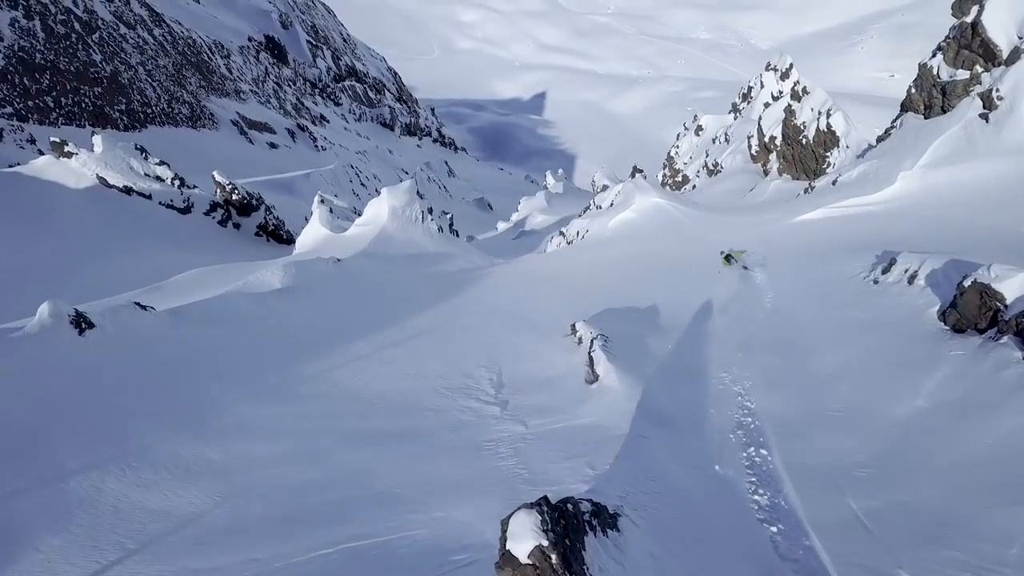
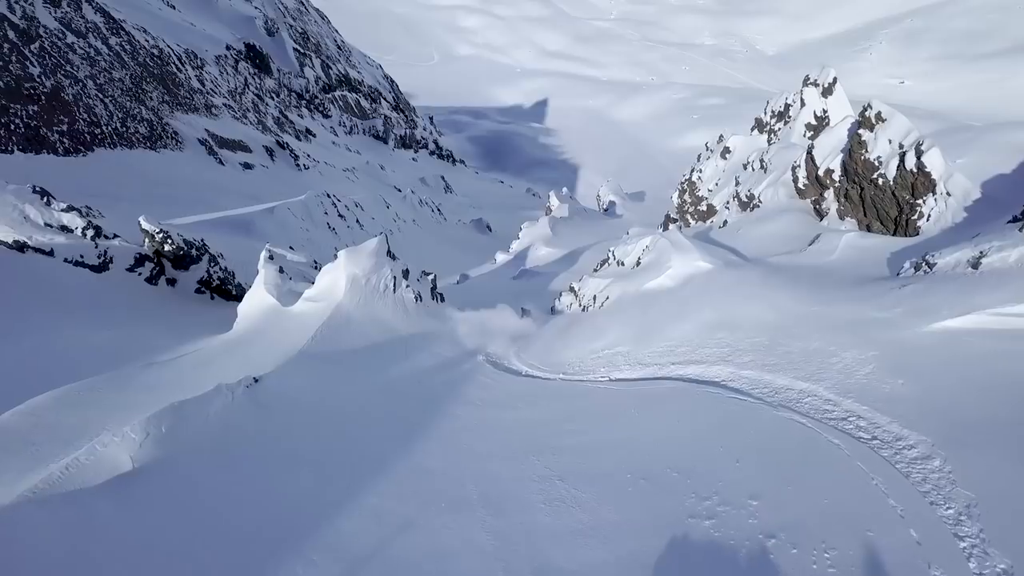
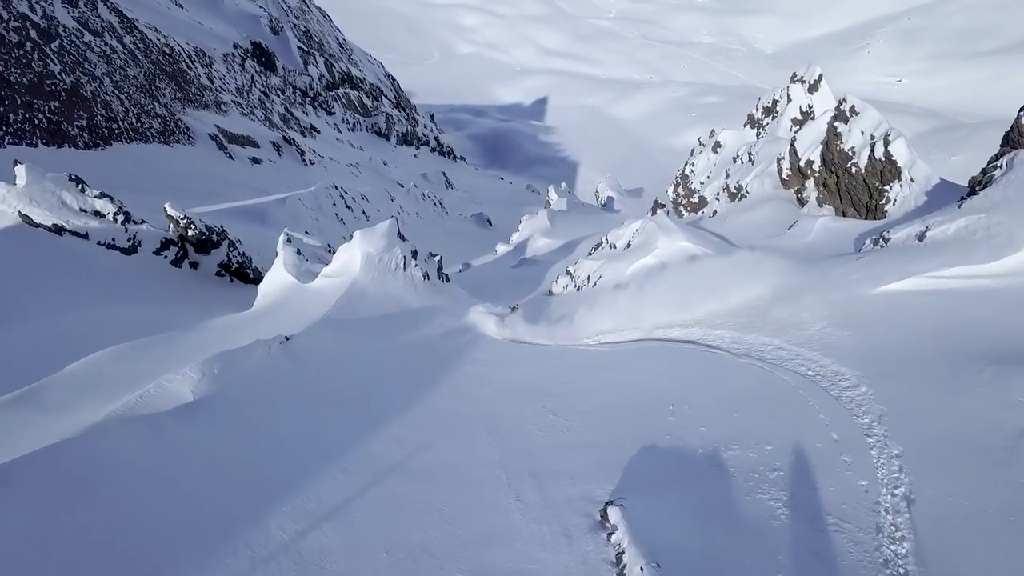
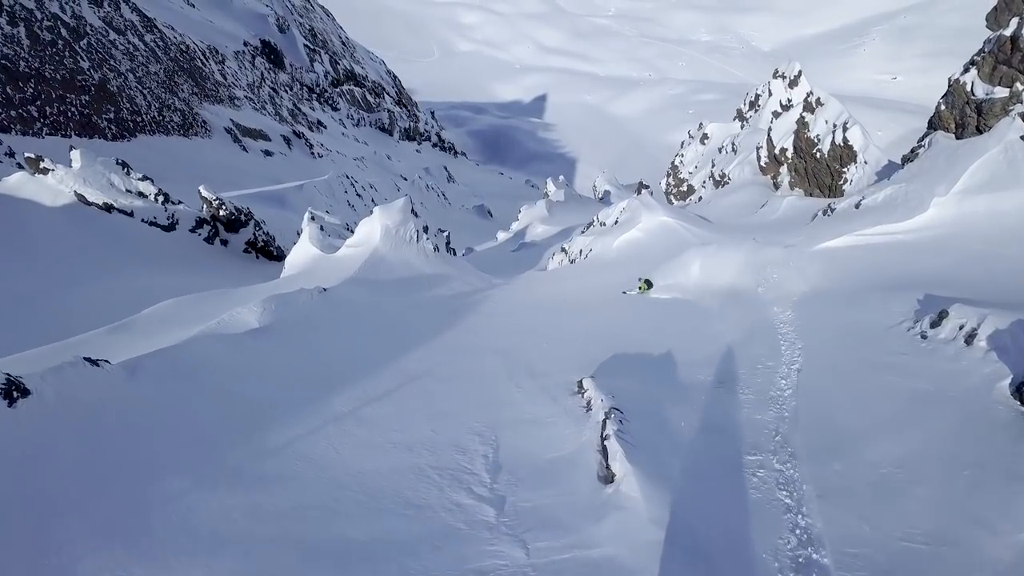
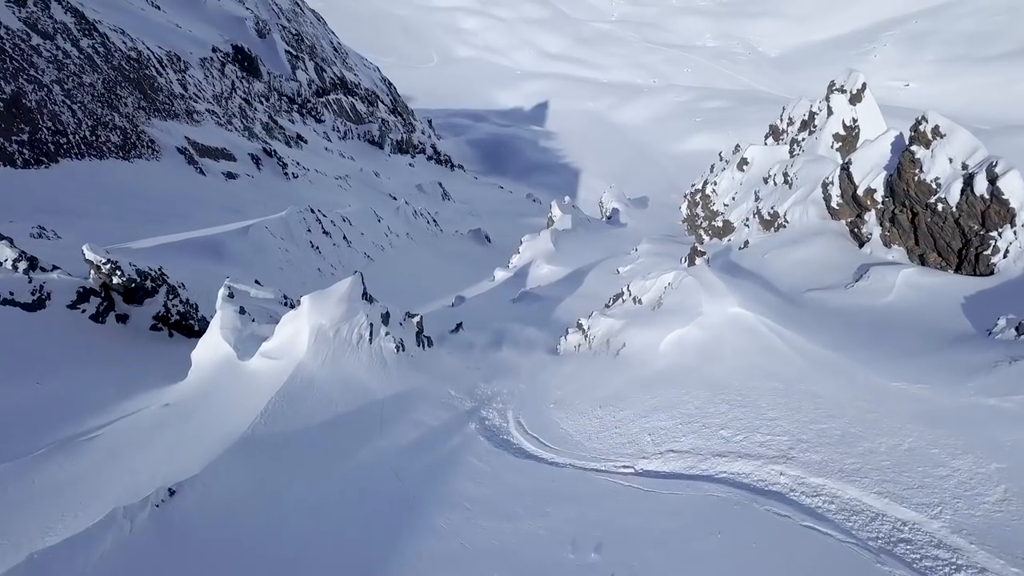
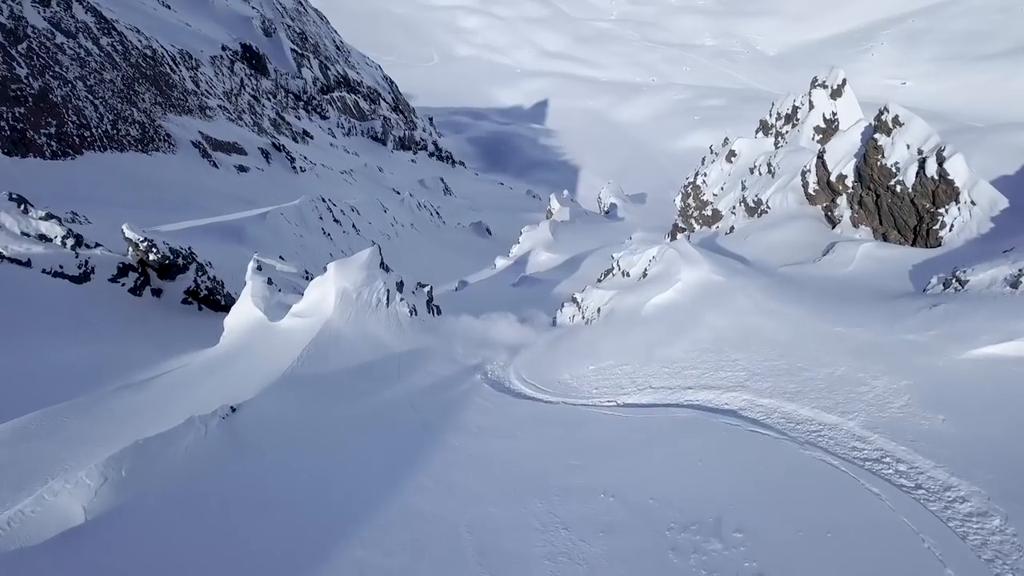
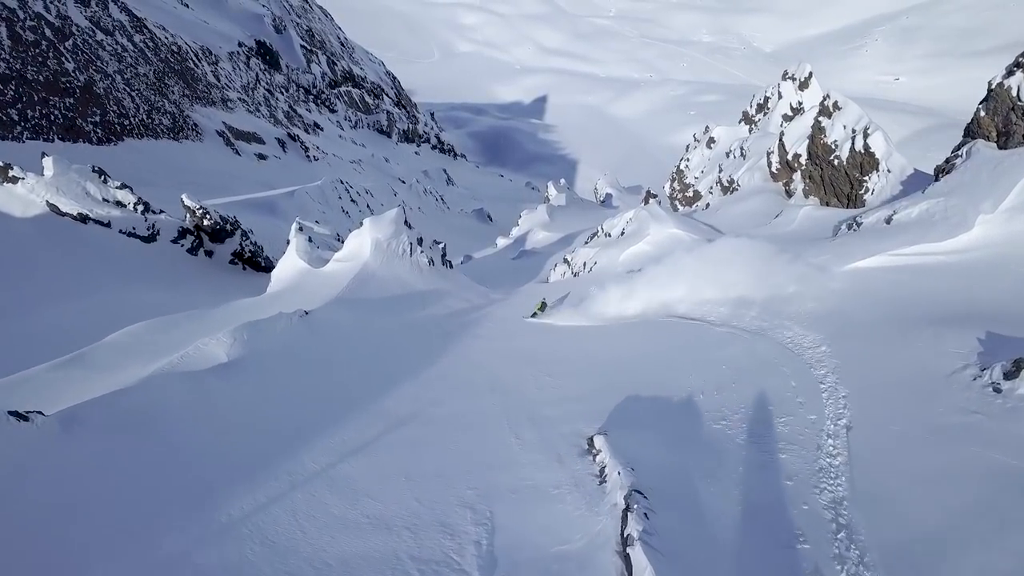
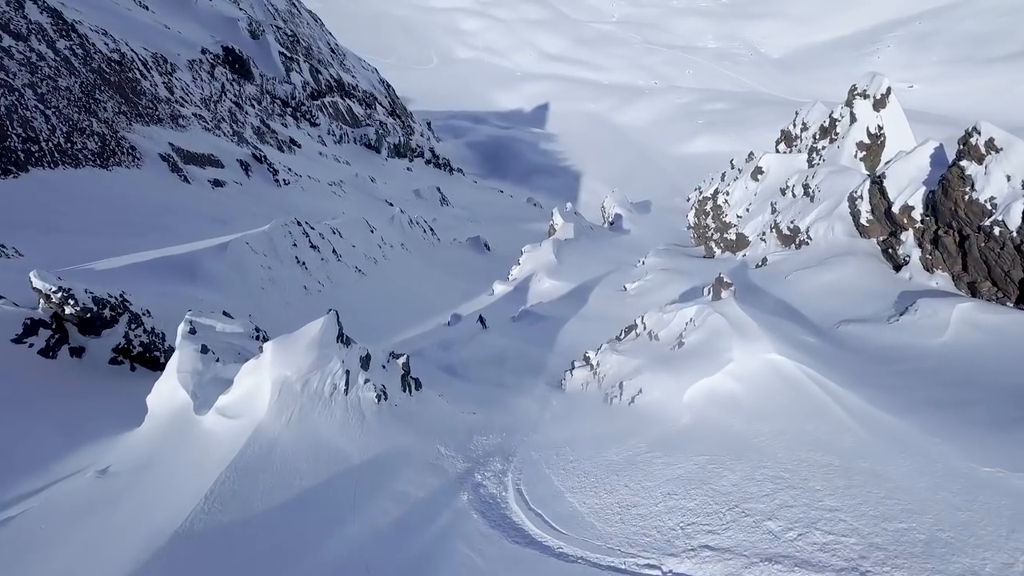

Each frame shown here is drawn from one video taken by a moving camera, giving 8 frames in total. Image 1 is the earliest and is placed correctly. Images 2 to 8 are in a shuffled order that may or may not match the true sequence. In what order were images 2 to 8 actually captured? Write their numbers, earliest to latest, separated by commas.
4, 7, 3, 2, 6, 5, 8
